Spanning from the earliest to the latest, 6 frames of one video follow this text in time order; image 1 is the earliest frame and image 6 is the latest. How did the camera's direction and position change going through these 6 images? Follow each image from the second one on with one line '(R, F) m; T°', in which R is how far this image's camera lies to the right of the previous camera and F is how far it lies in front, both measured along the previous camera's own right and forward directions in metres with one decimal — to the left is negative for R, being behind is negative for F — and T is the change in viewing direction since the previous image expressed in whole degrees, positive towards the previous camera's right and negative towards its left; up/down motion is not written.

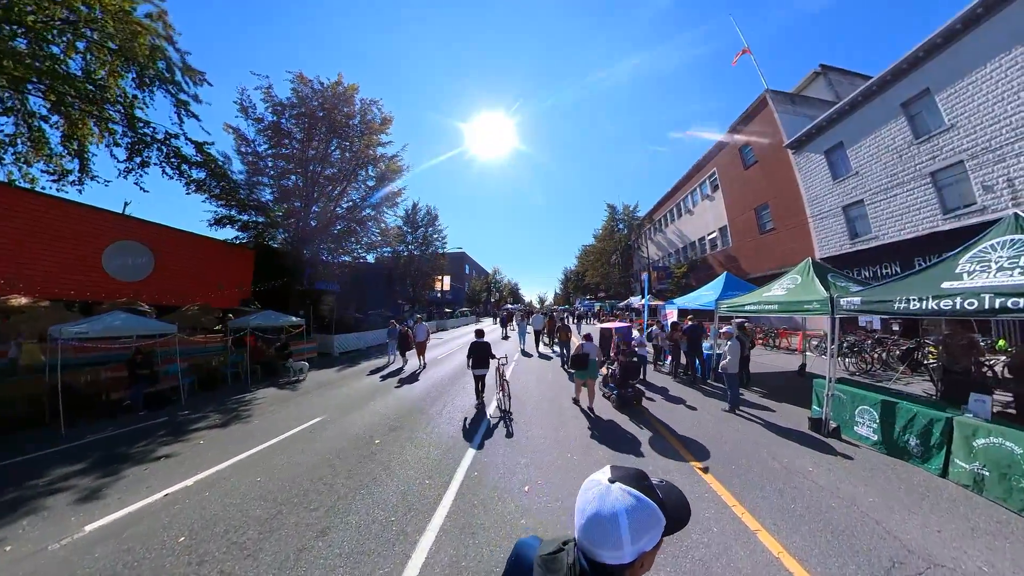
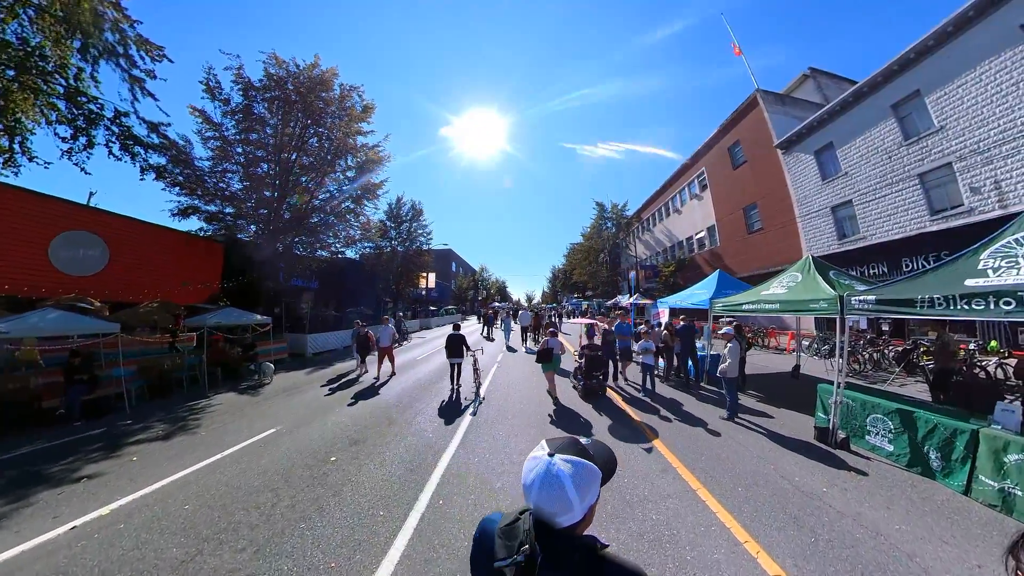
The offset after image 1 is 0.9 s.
(+0.2, +0.8) m; +2°
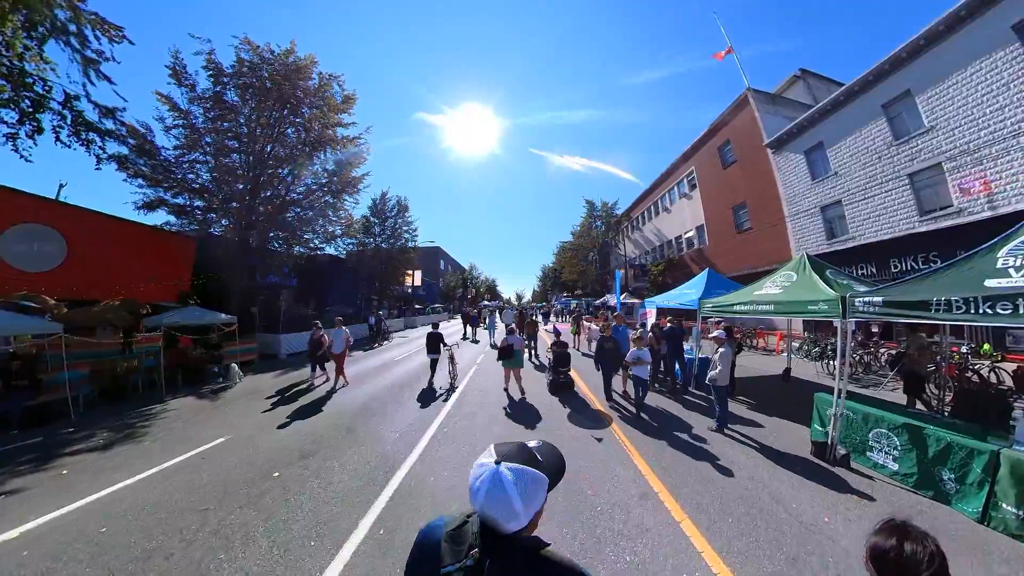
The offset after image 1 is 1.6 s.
(+0.4, +0.7) m; +2°
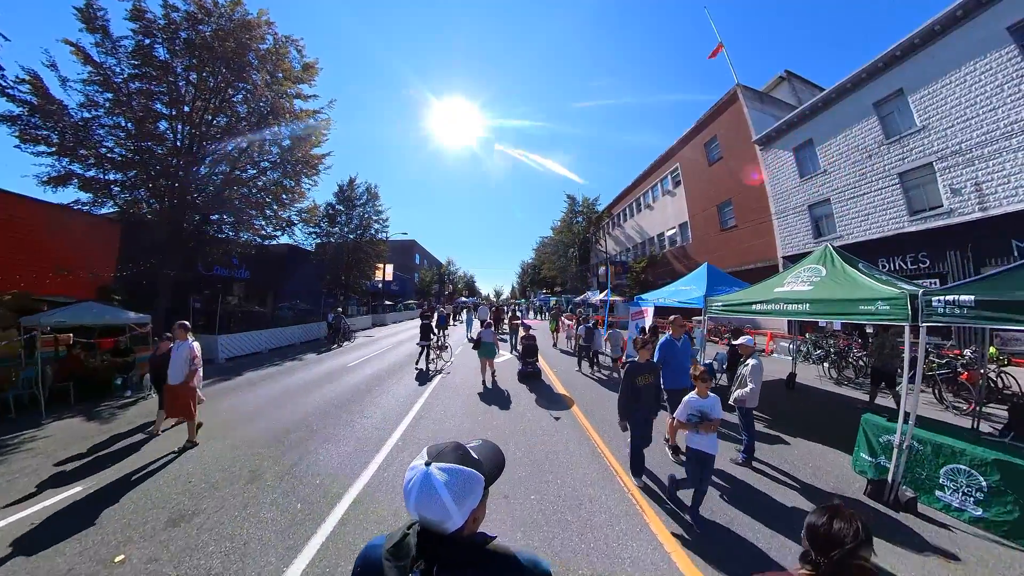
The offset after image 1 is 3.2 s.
(0.0, +1.4) m; +4°
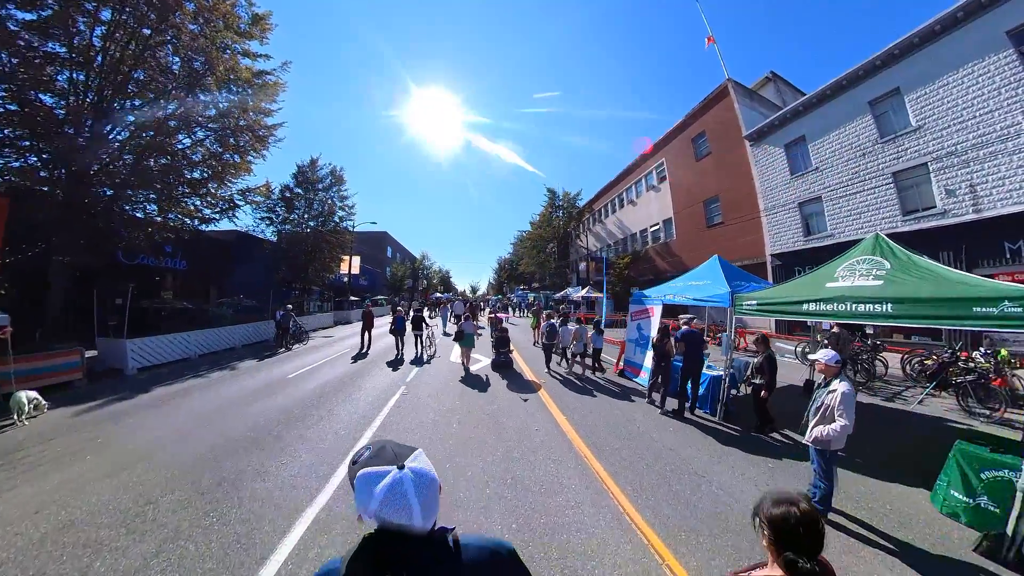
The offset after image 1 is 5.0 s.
(-0.3, +1.5) m; +5°
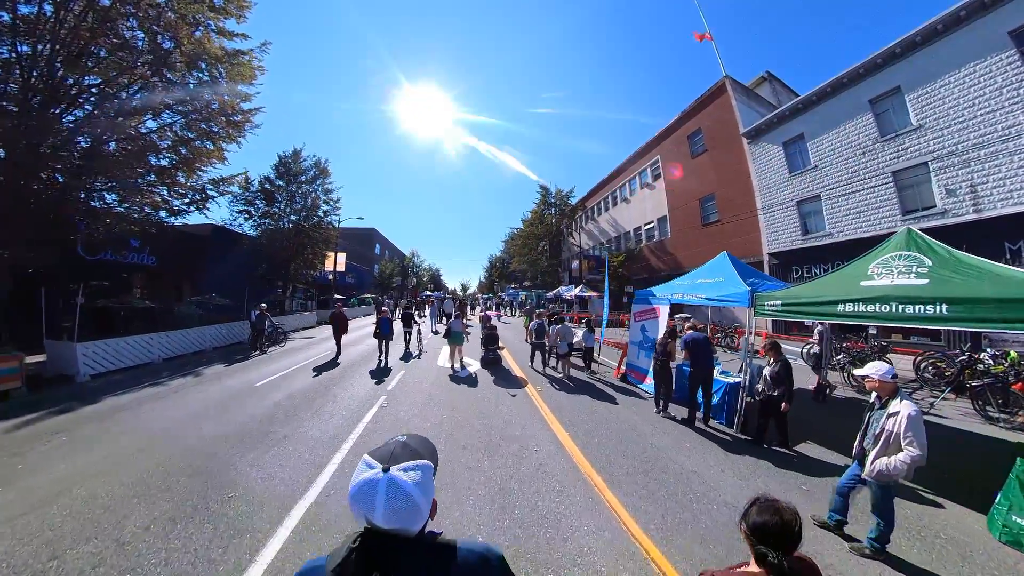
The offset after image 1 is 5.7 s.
(-0.2, +0.6) m; +2°
